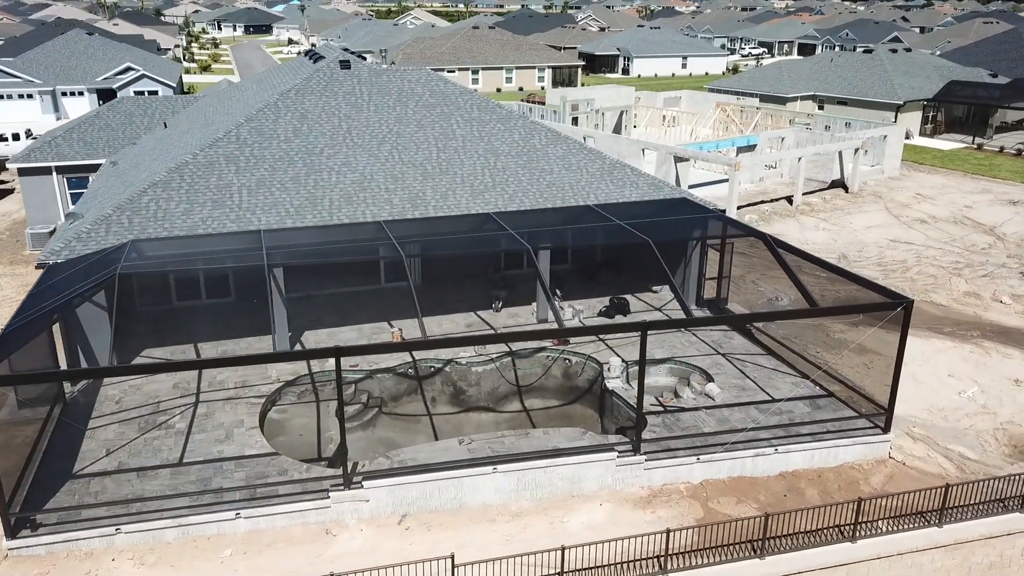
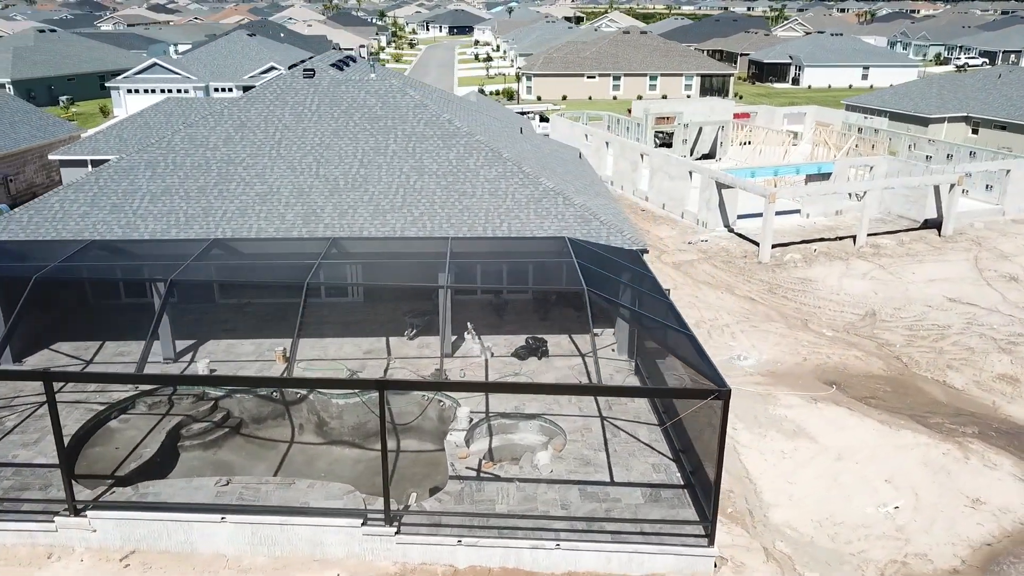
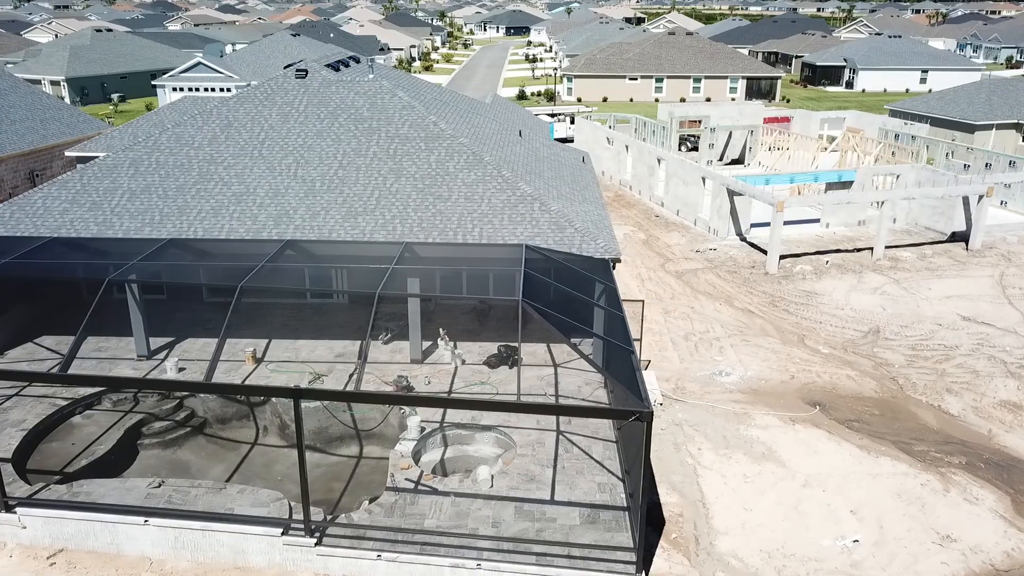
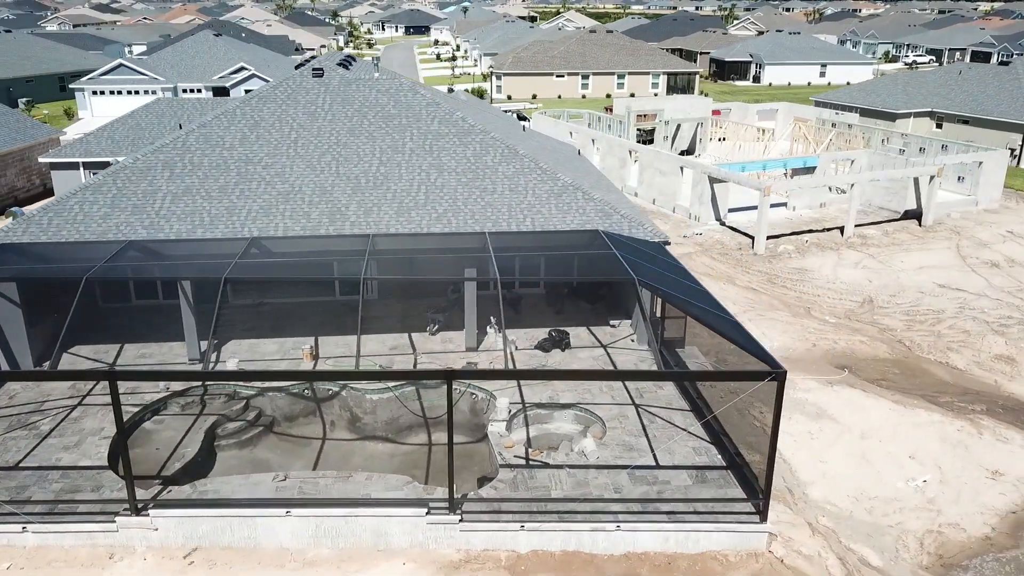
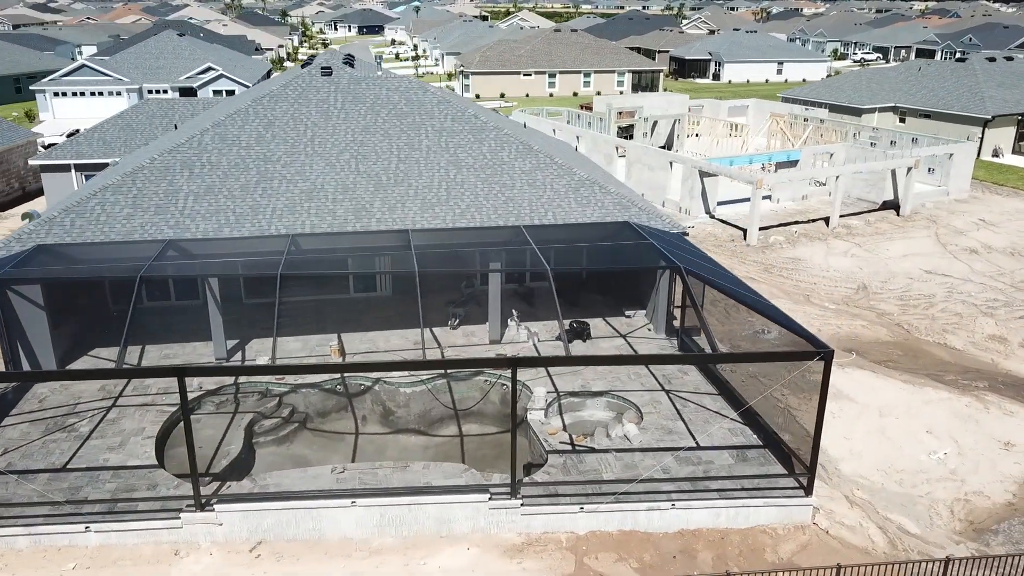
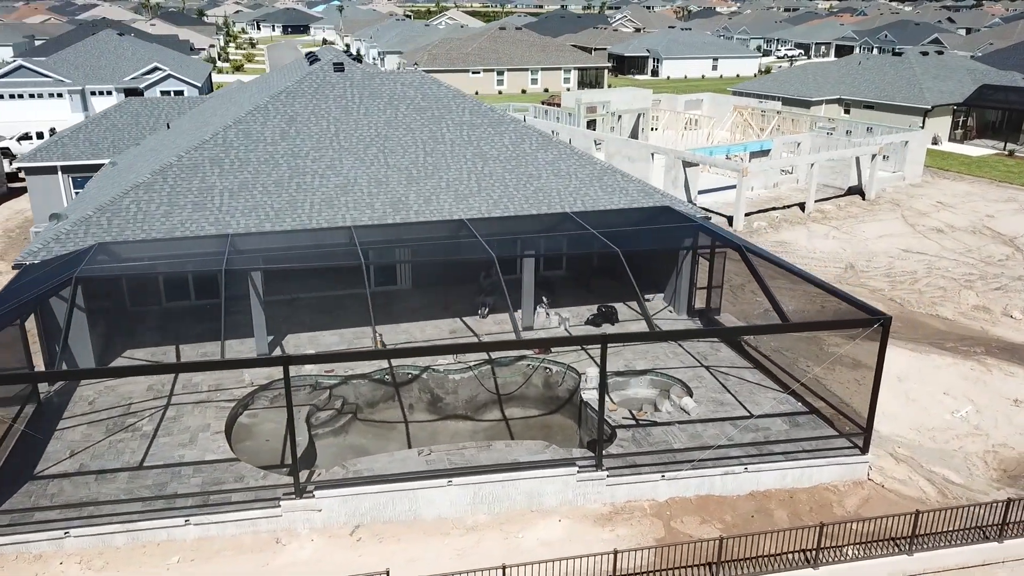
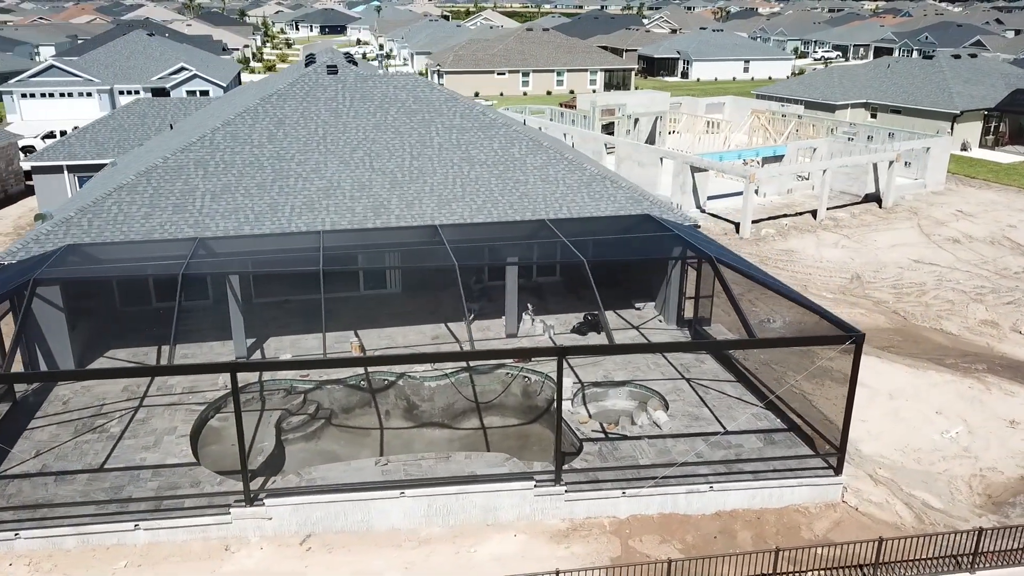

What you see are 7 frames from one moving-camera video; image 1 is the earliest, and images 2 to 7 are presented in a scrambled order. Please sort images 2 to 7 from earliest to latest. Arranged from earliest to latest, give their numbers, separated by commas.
6, 7, 5, 4, 2, 3
